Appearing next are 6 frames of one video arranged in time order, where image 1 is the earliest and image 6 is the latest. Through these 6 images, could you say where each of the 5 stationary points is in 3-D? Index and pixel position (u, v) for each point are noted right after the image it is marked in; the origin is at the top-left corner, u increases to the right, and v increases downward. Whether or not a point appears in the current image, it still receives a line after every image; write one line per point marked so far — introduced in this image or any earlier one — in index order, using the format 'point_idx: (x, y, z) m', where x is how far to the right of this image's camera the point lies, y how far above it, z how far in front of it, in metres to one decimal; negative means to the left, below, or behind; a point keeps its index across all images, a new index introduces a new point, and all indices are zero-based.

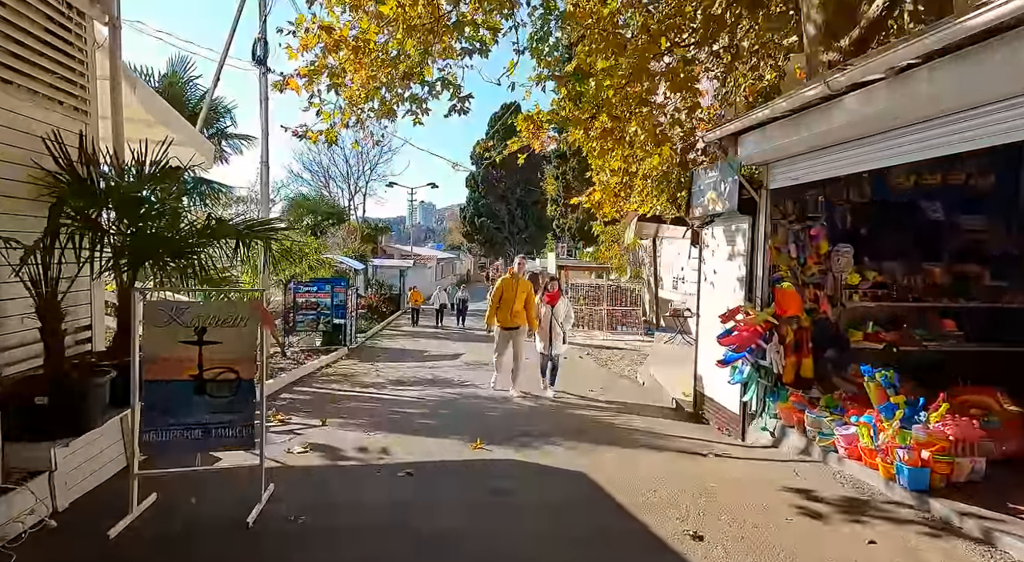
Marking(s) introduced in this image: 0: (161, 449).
0: (-2.0, -1.0, +3.3) m
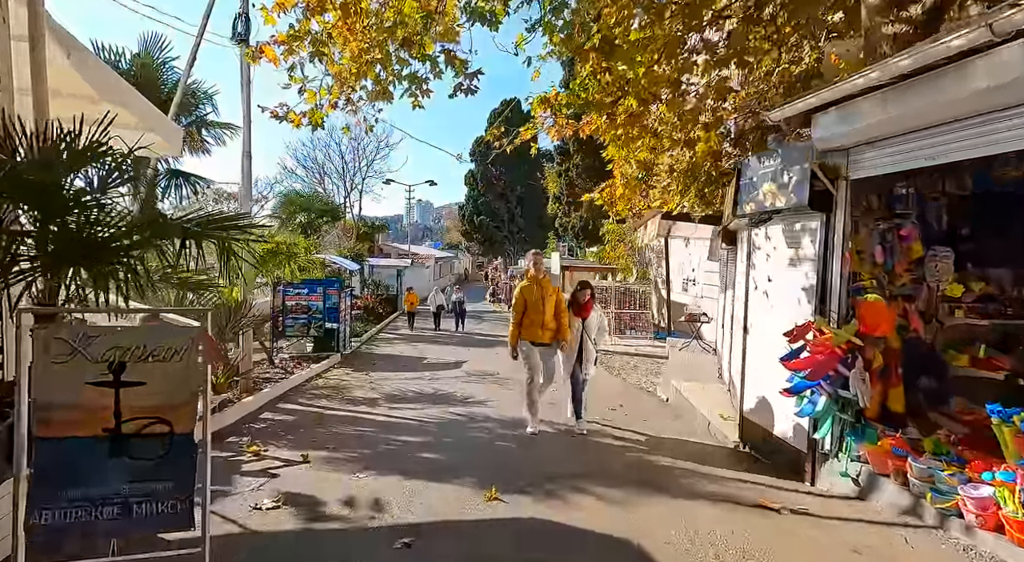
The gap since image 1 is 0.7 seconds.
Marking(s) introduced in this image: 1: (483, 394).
0: (-1.9, -1.0, +2.4) m
1: (-0.4, -1.7, +8.6) m
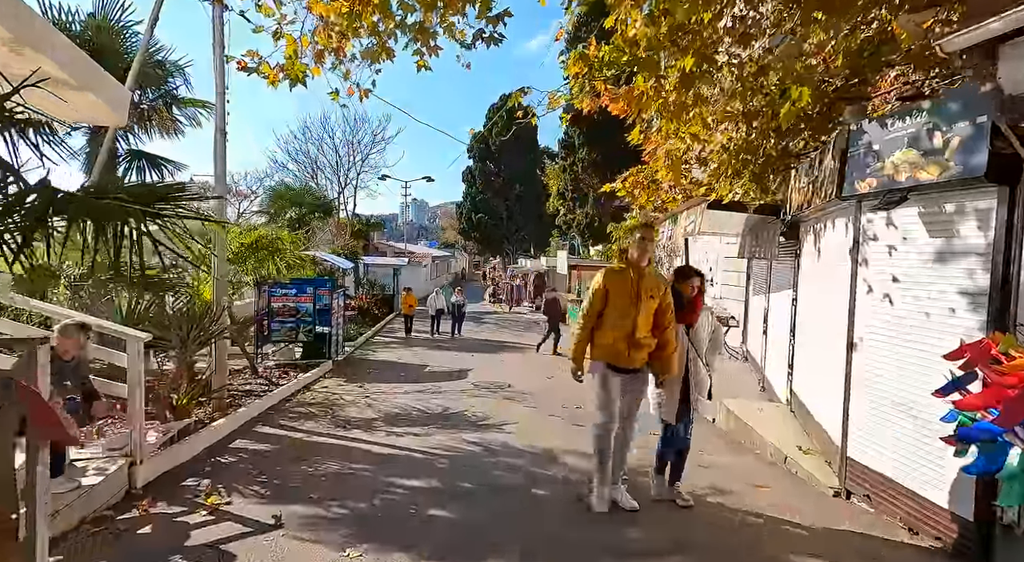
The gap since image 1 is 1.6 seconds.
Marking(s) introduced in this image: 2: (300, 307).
0: (-1.6, -1.0, +1.1) m
1: (-0.2, -1.7, +7.4) m
2: (-4.6, -0.6, +12.5) m
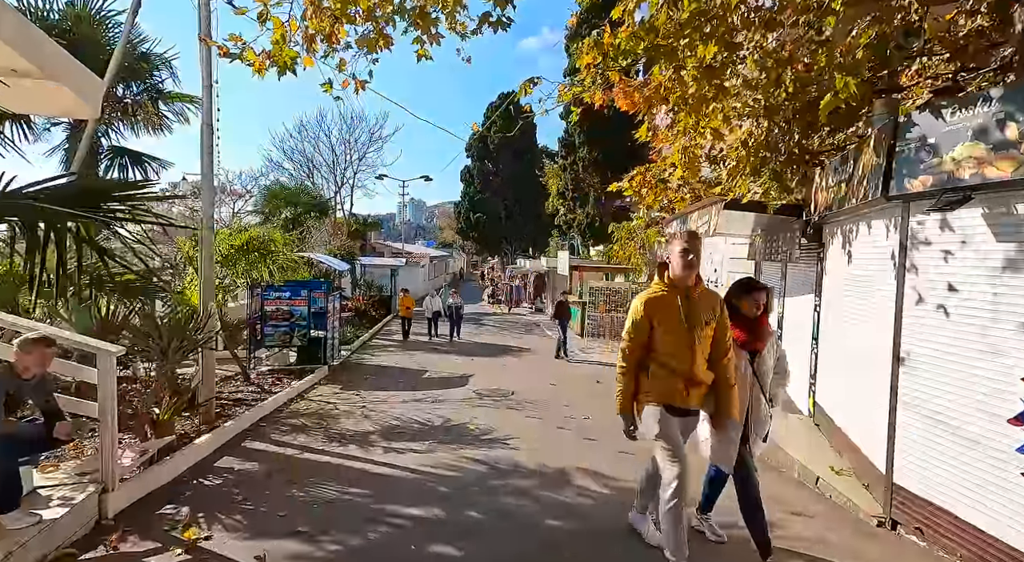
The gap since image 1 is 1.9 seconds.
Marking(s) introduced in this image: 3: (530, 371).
0: (-1.5, -1.1, +0.7) m
1: (-0.1, -1.8, +6.9) m
2: (-4.5, -0.6, +12.1) m
3: (+0.4, -1.9, +12.3) m
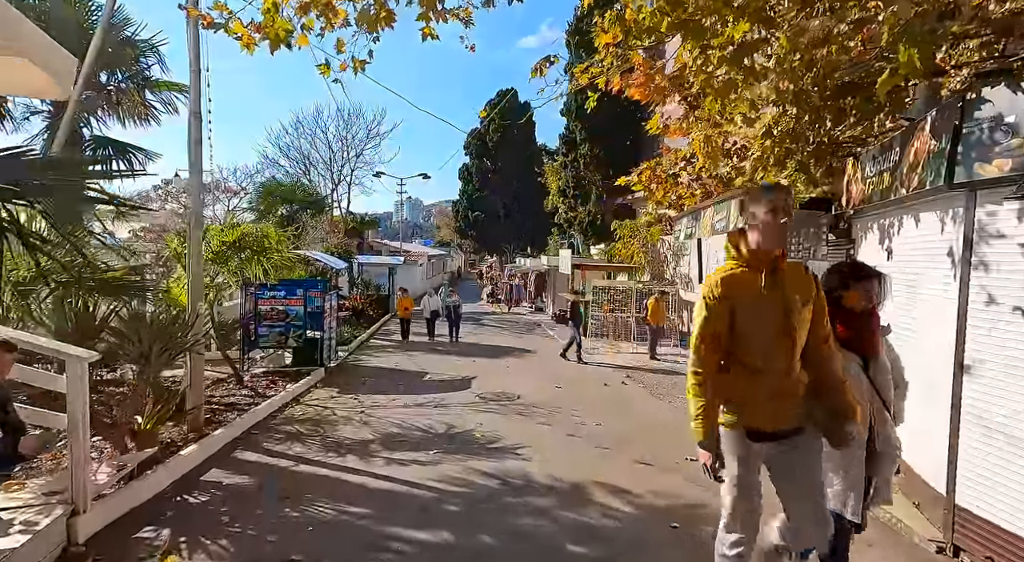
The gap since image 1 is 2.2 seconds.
0: (-1.3, -1.1, +0.2) m
1: (0.0, -1.8, +6.5) m
2: (-4.5, -0.6, +11.6) m
3: (+0.5, -1.9, +11.9) m
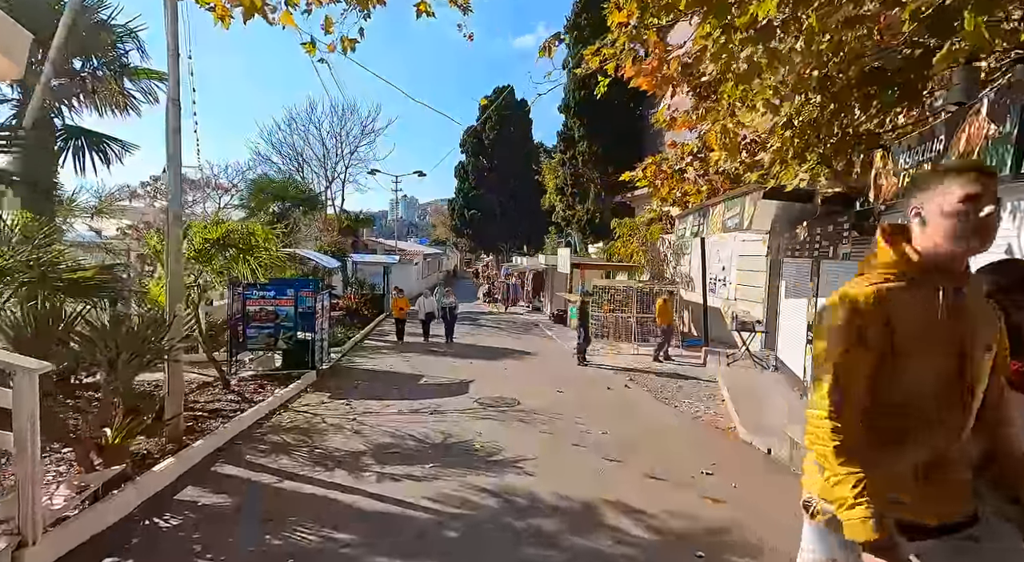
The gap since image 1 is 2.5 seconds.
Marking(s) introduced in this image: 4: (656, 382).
0: (-1.3, -1.1, -0.2) m
1: (0.0, -1.8, +6.1) m
2: (-4.5, -0.6, +11.2) m
3: (+0.4, -1.9, +11.5) m
4: (+2.8, -2.0, +11.4) m
